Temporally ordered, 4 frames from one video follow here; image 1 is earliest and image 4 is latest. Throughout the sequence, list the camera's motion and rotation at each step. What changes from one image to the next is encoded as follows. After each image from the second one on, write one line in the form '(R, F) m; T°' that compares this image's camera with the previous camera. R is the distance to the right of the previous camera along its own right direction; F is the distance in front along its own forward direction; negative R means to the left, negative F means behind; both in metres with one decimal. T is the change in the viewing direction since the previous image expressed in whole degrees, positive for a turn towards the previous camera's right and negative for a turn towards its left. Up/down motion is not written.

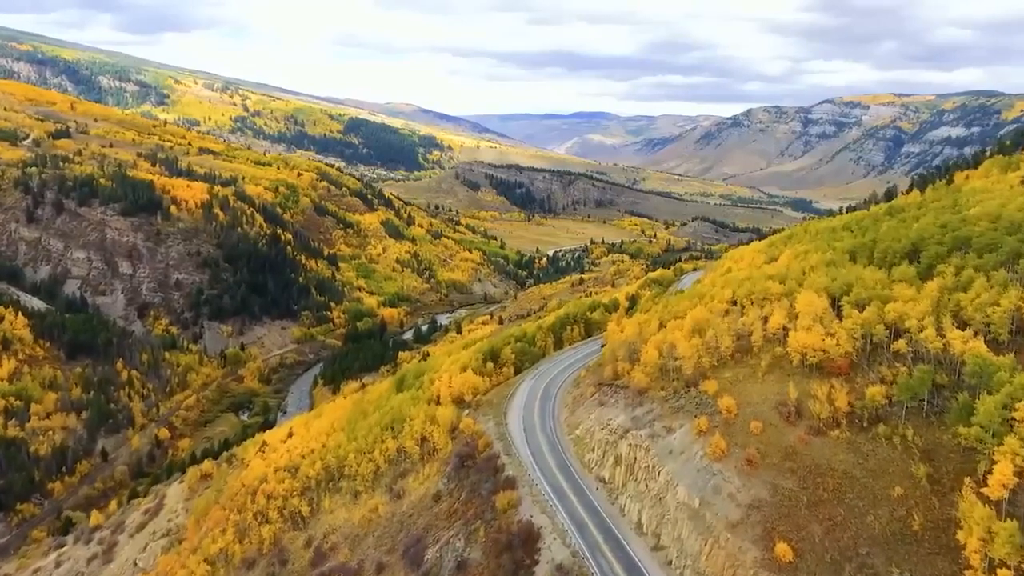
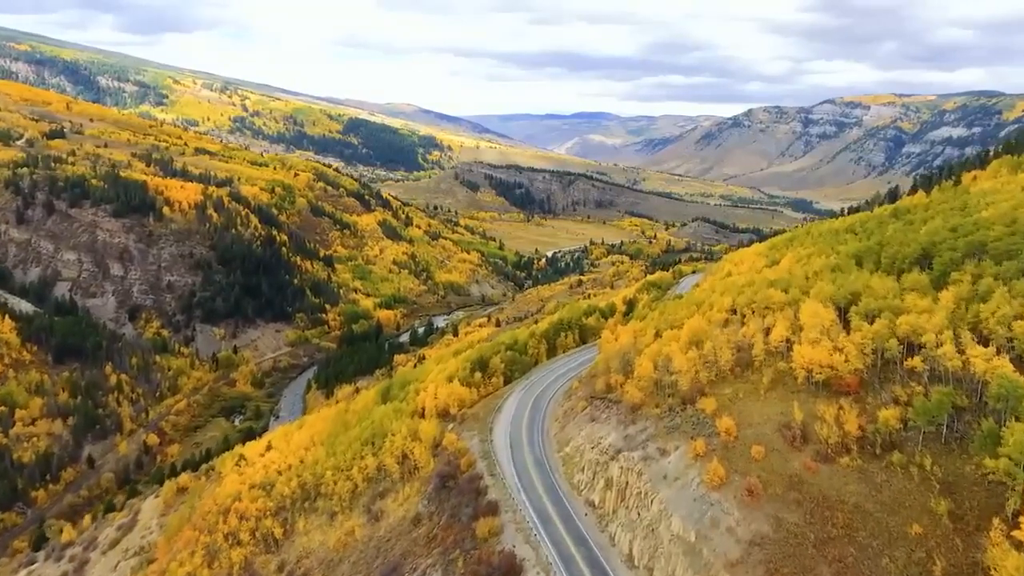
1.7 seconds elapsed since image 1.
(+0.7, +2.3) m; 0°
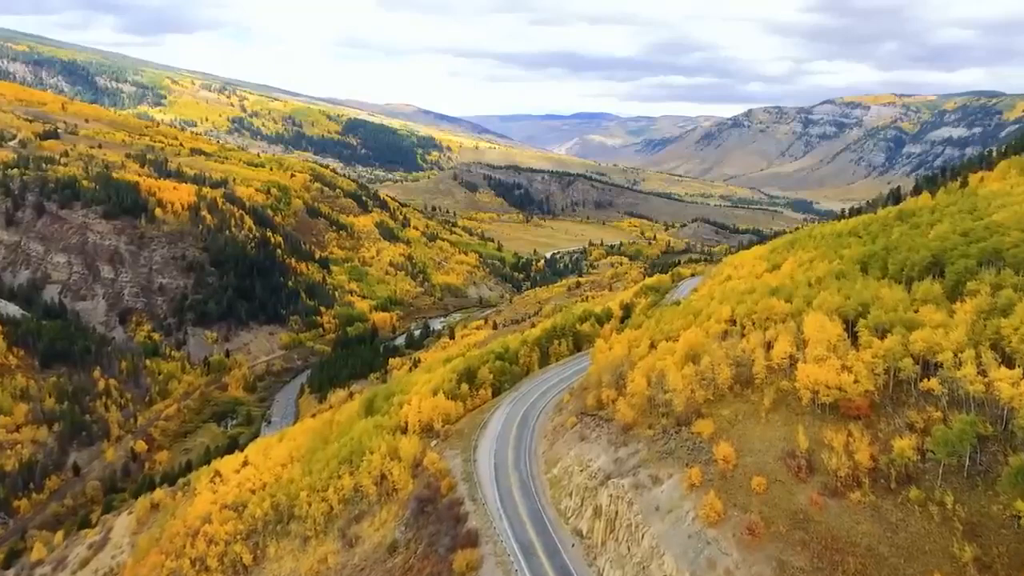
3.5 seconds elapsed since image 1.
(+0.7, +2.2) m; 0°
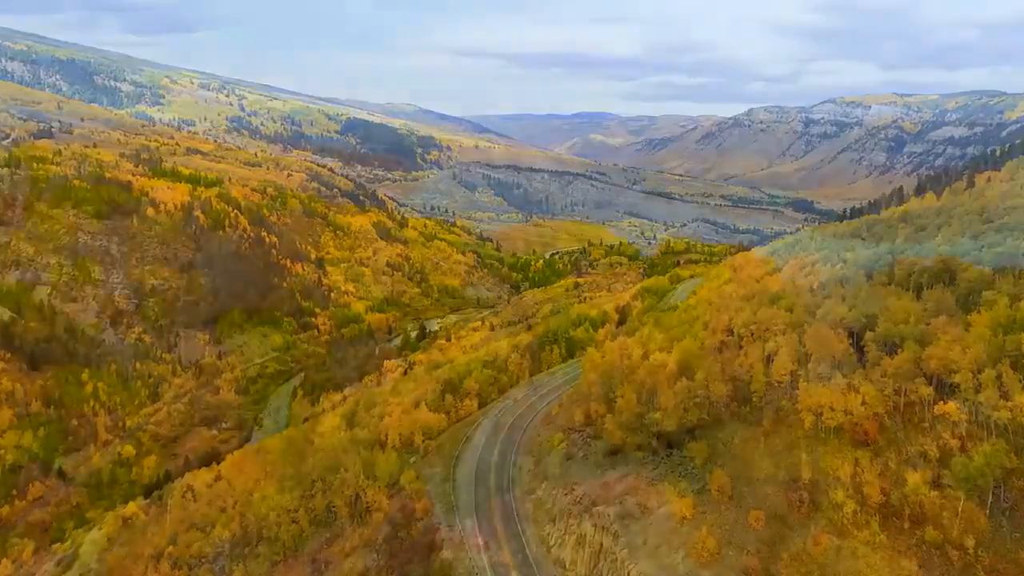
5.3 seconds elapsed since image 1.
(+0.8, +2.2) m; 0°
